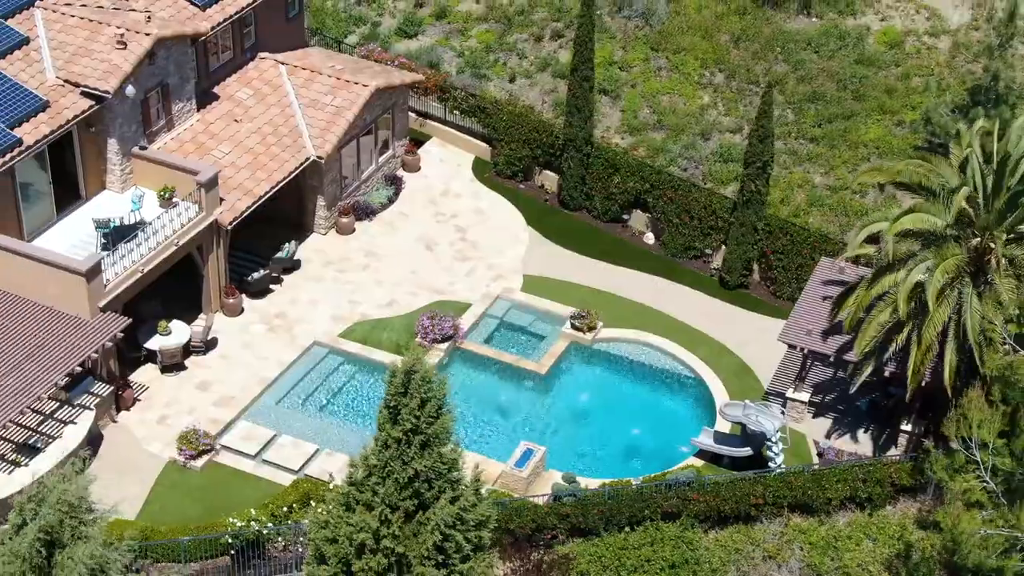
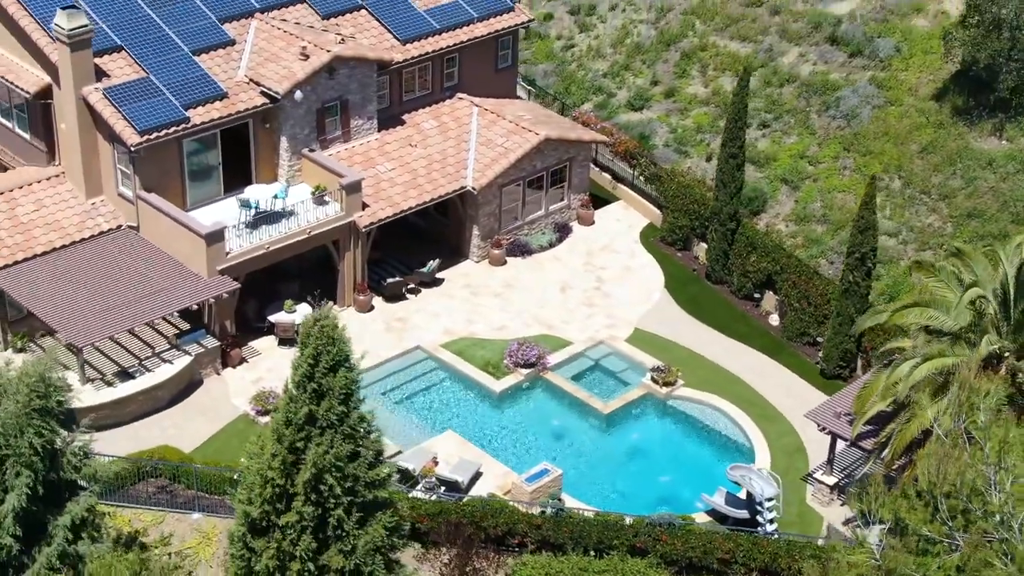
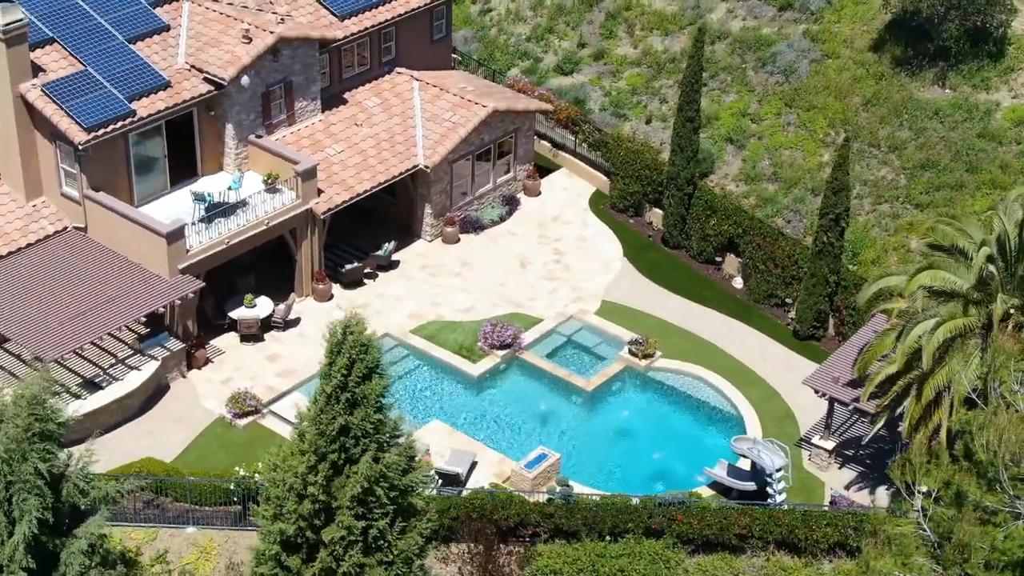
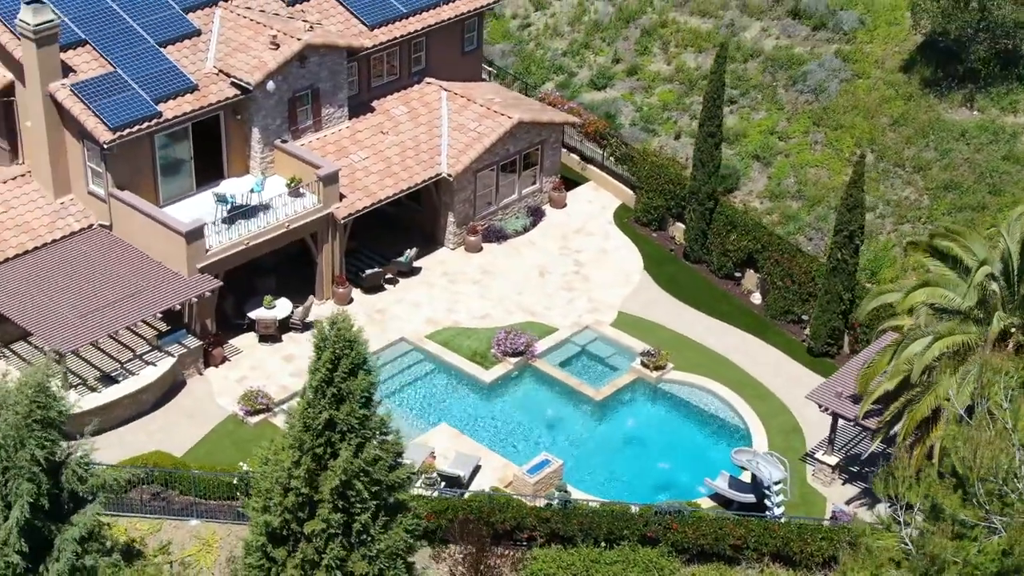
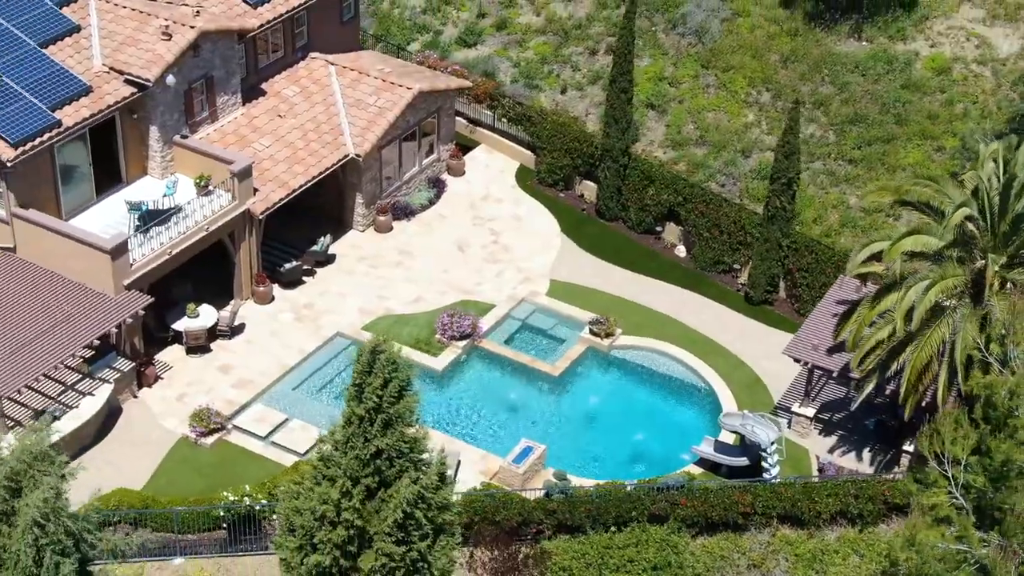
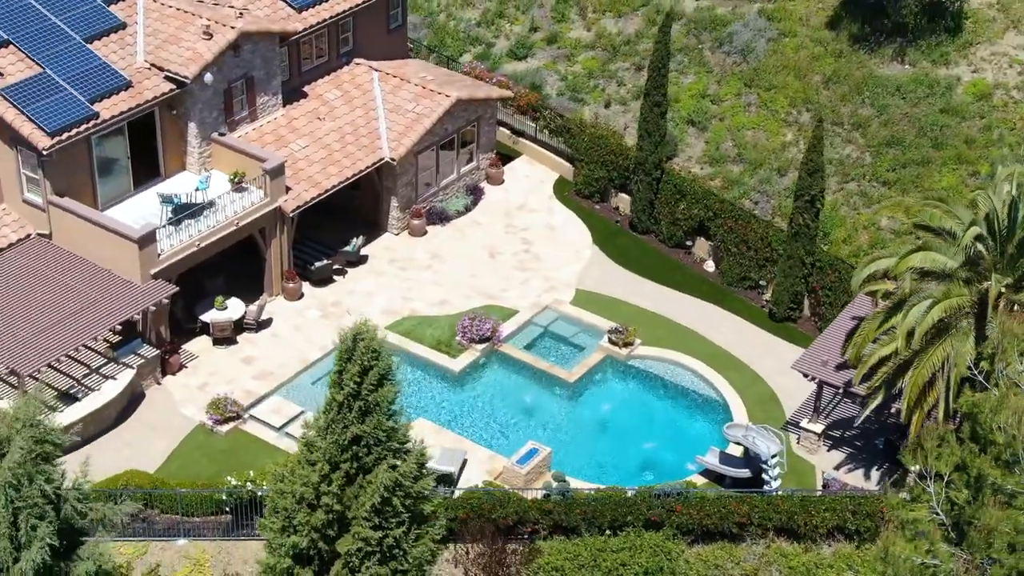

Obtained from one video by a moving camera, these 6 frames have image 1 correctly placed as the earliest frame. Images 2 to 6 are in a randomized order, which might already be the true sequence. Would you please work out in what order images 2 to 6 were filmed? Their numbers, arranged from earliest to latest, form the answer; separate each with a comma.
5, 6, 3, 4, 2
